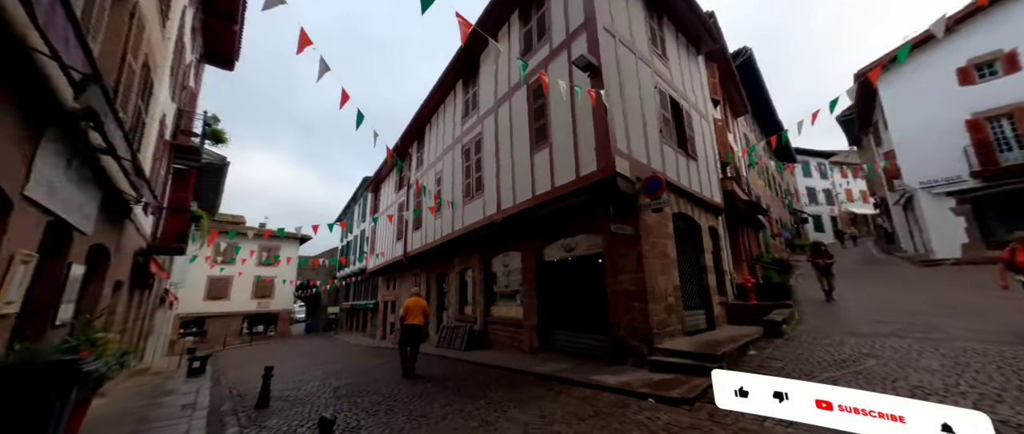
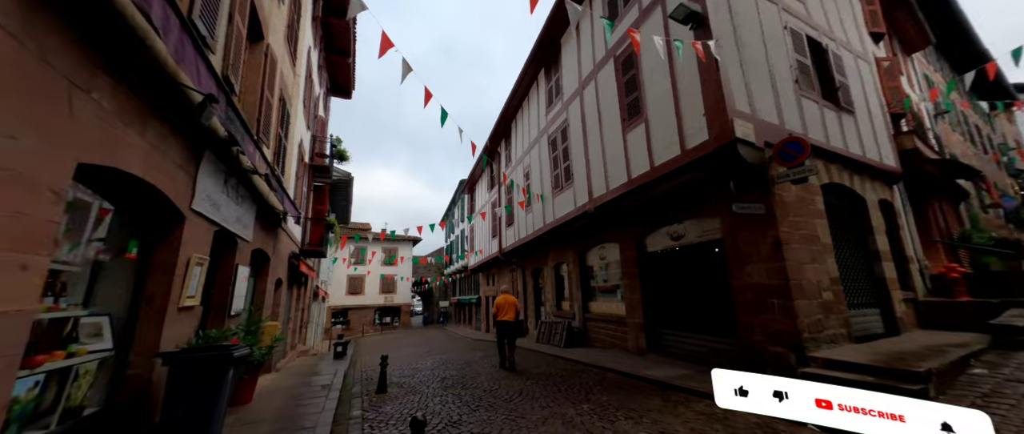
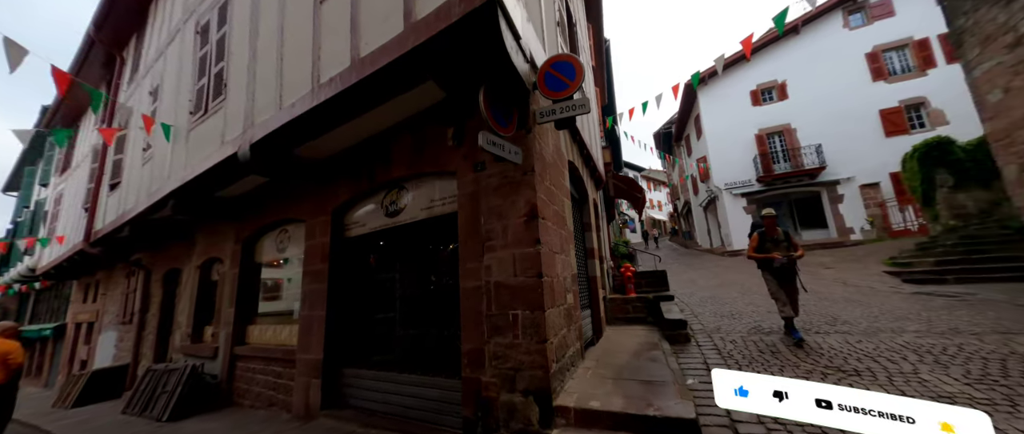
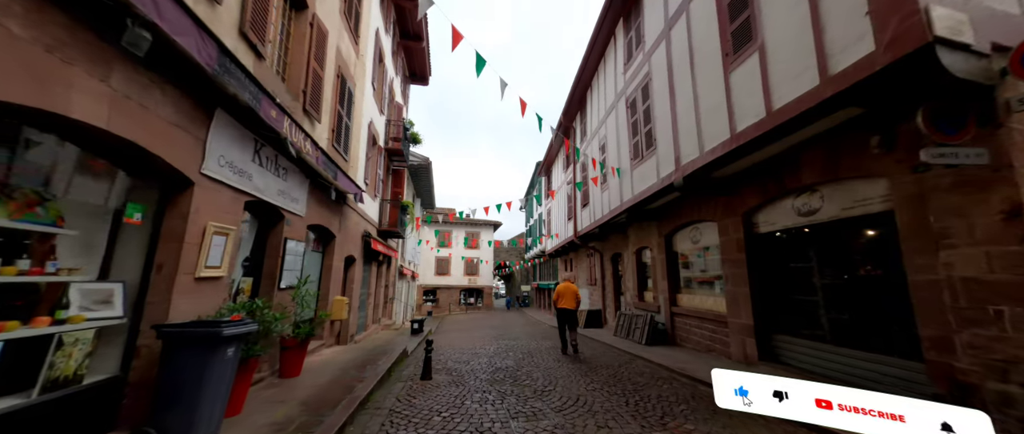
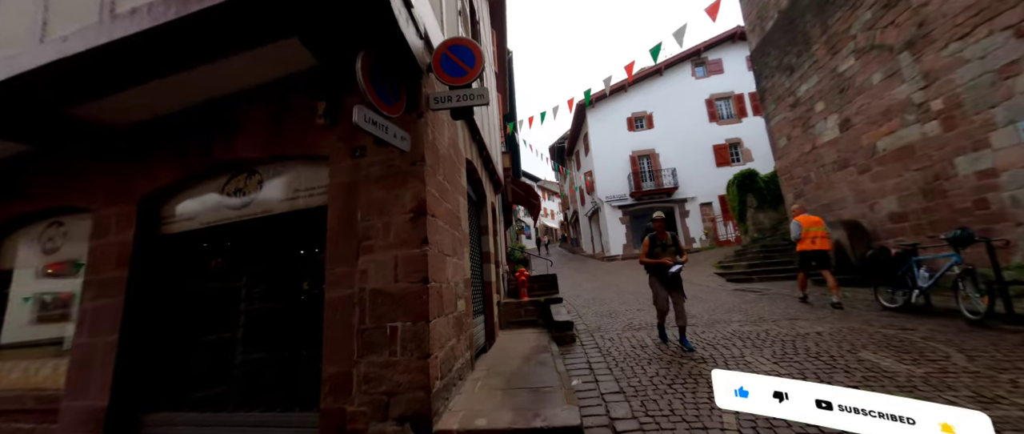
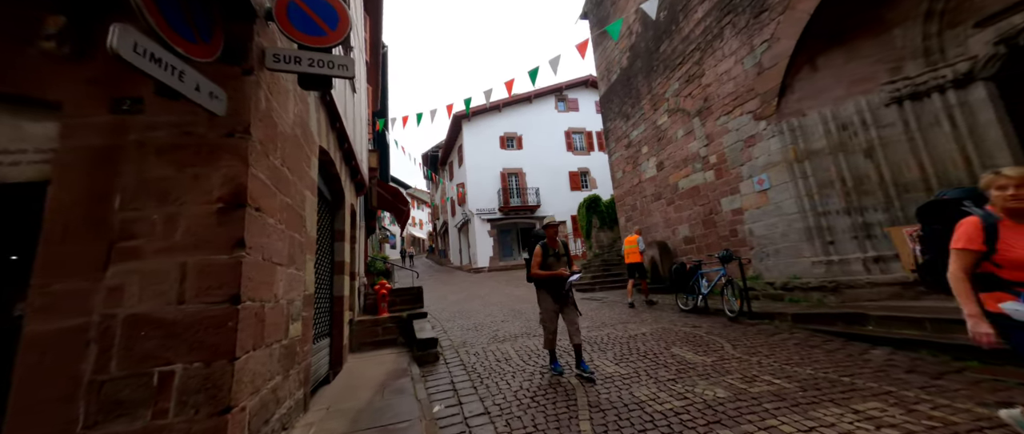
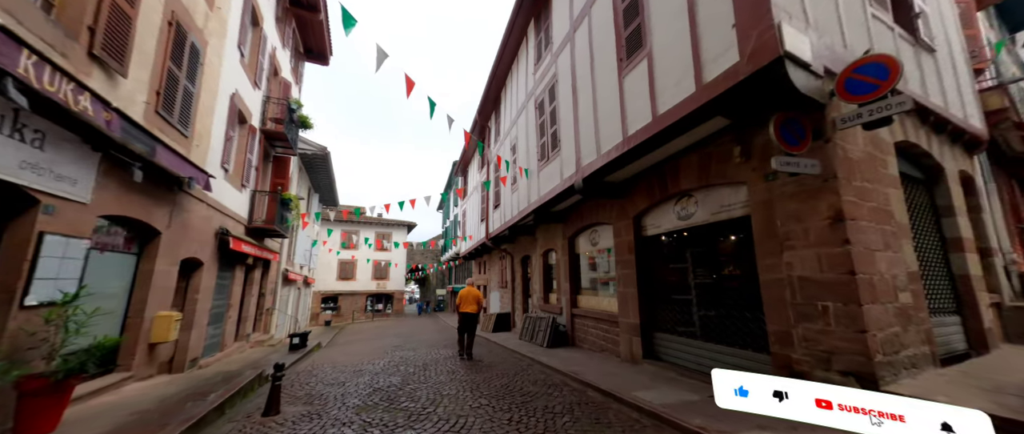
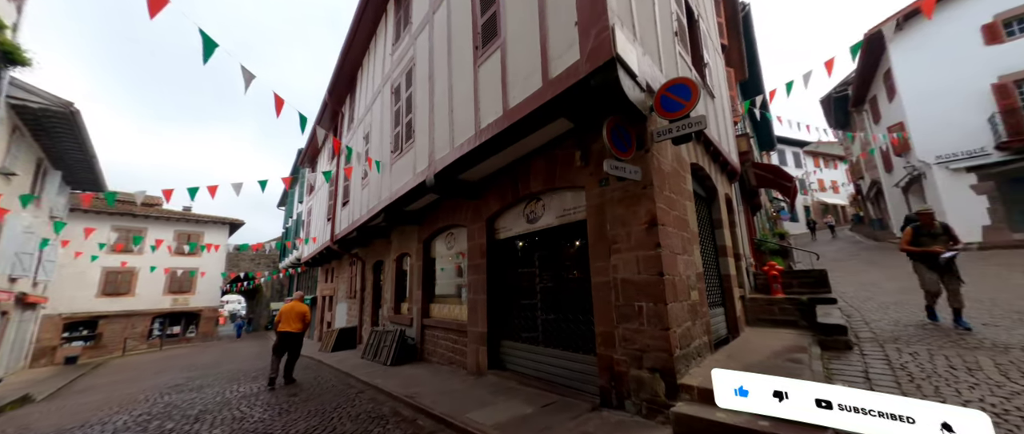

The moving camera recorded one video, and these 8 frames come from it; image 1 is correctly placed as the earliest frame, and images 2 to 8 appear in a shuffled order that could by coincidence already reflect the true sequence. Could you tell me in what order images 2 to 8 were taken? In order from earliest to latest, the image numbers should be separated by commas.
2, 4, 7, 8, 3, 5, 6
